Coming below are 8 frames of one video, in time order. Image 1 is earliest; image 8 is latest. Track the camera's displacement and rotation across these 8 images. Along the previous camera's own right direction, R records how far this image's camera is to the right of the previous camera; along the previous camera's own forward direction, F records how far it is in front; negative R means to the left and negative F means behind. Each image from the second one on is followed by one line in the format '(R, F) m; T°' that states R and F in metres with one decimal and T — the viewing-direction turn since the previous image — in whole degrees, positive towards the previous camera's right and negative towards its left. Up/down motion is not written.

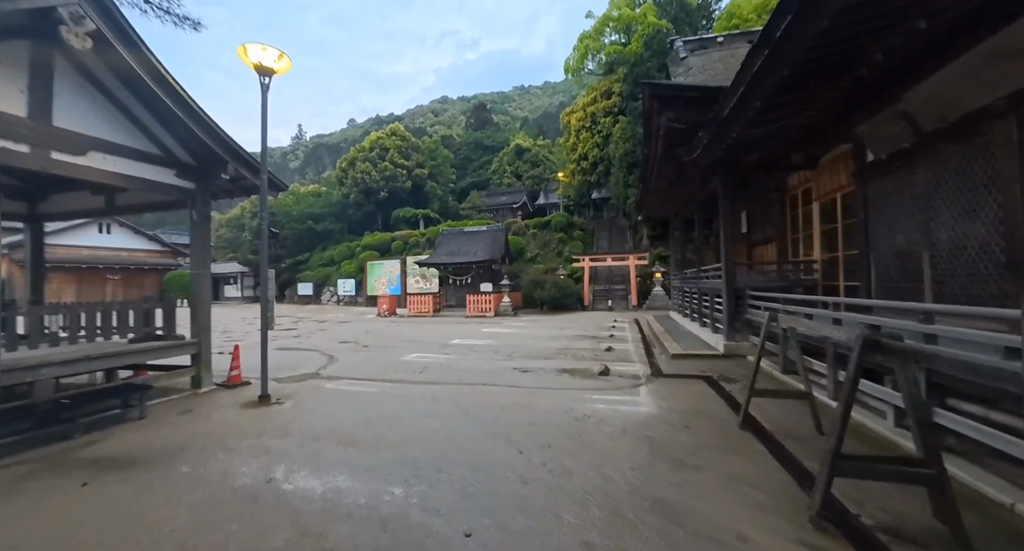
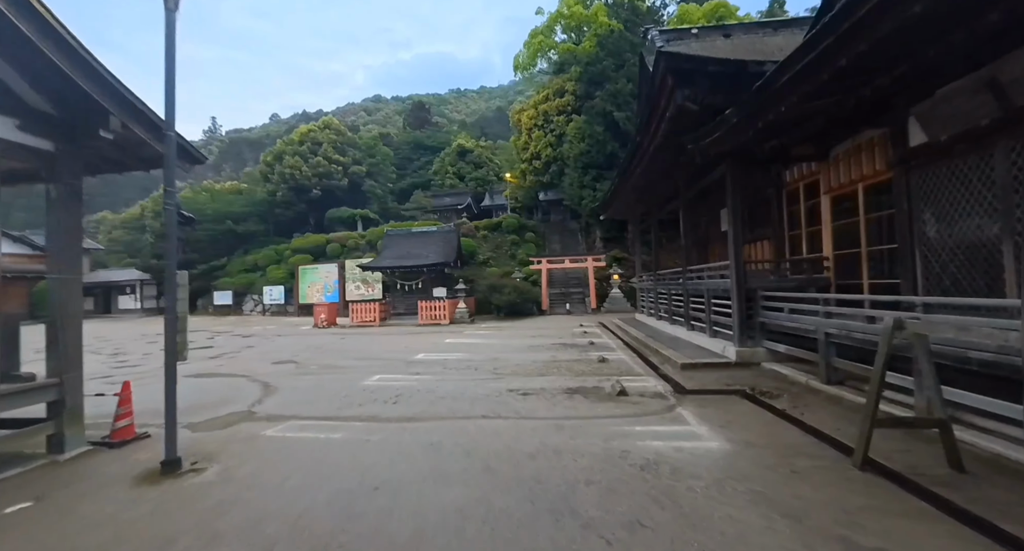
(-0.7, +1.2) m; +8°
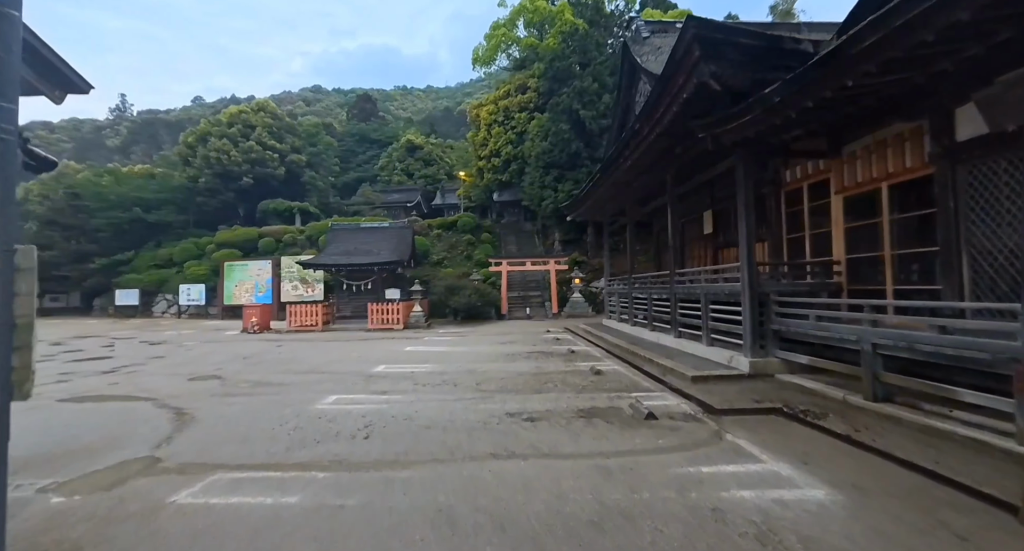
(-0.6, +1.0) m; +8°
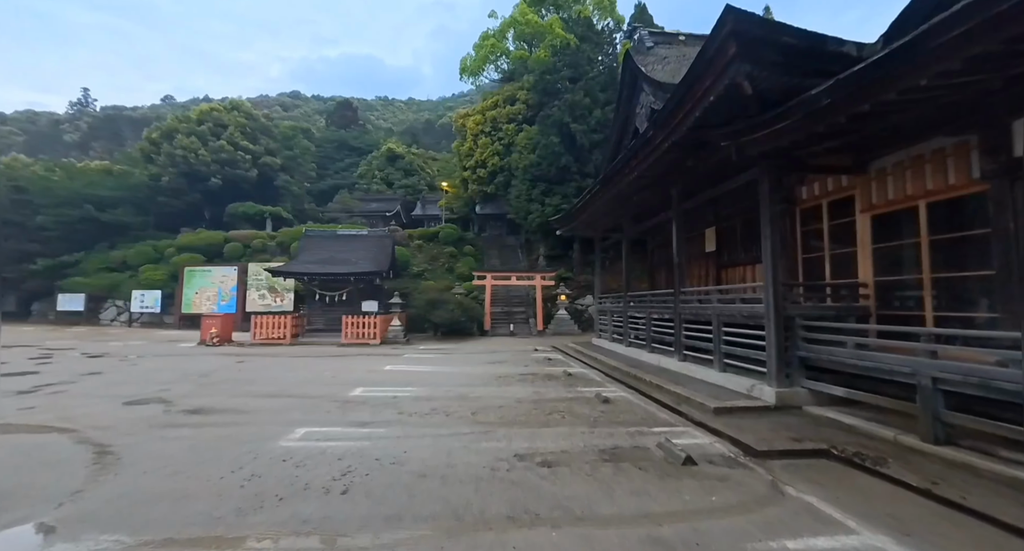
(-0.3, +0.7) m; +3°
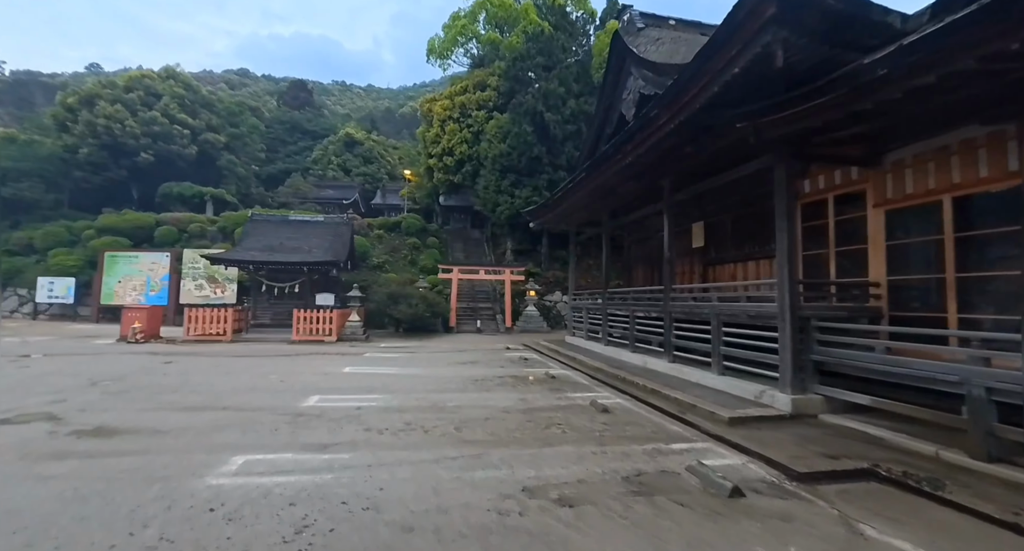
(-0.3, +0.8) m; +6°
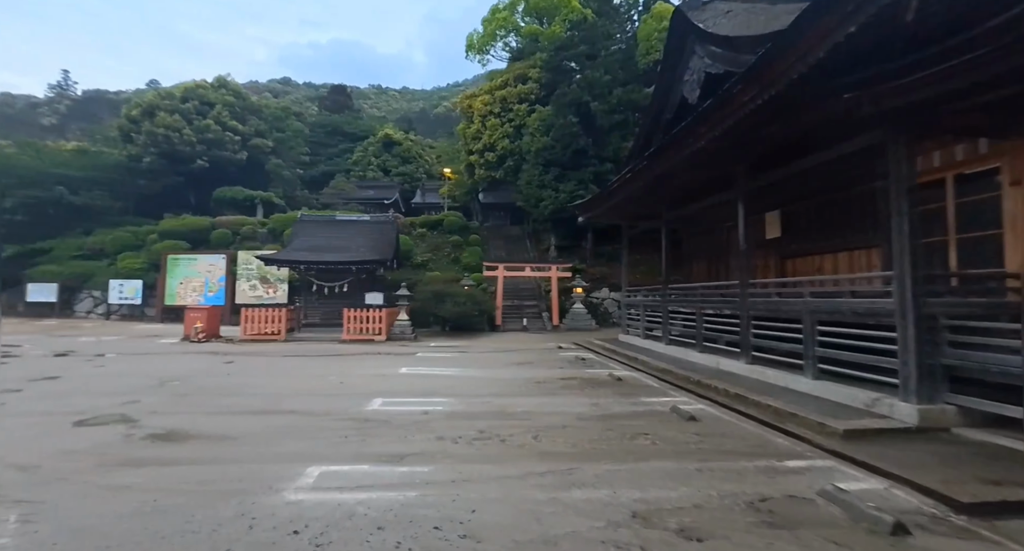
(-0.4, +0.3) m; -5°
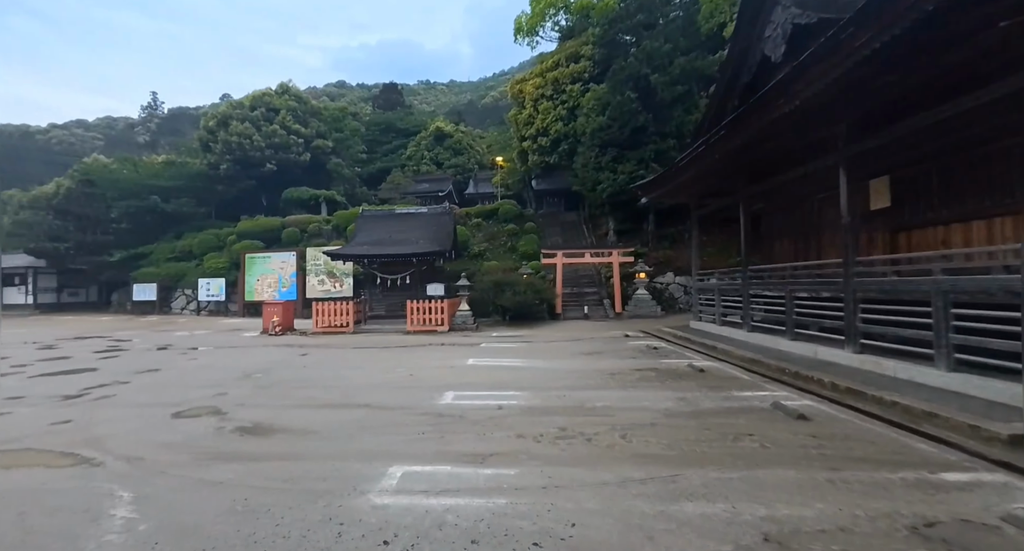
(-0.2, +0.3) m; -7°
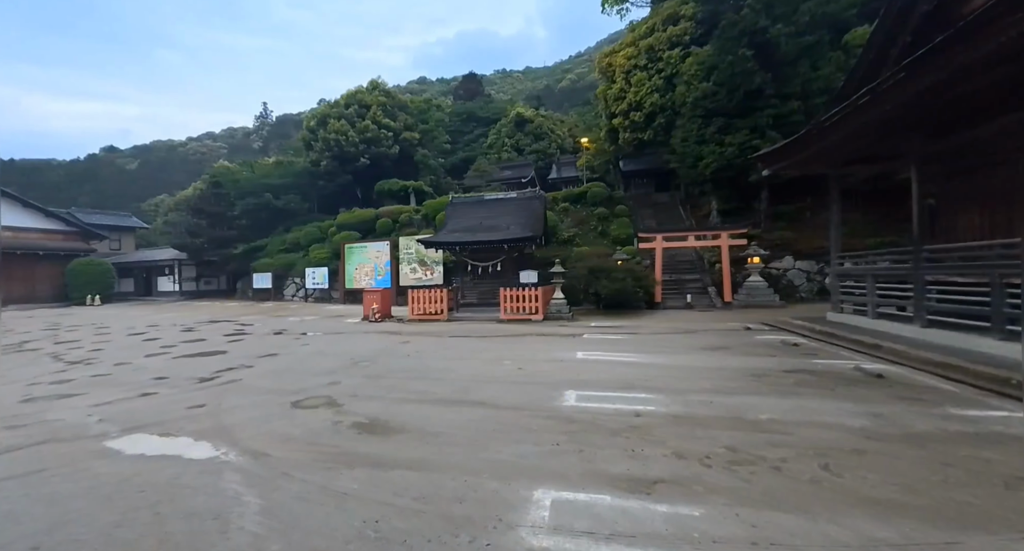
(-0.5, +0.6) m; -10°
